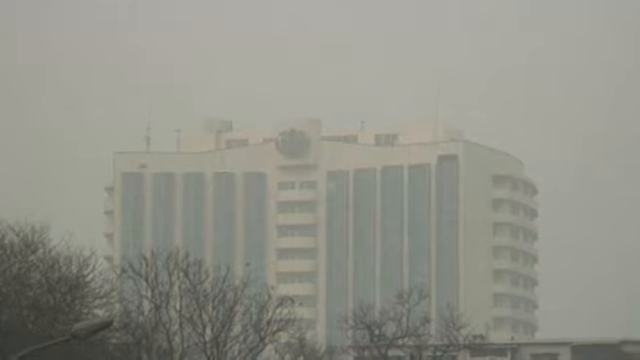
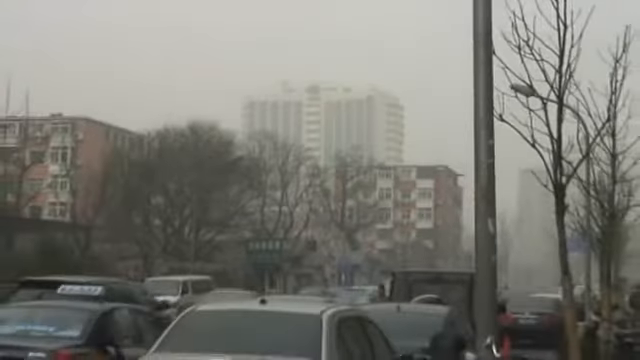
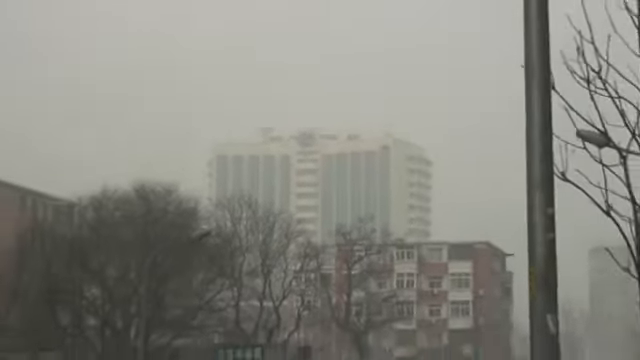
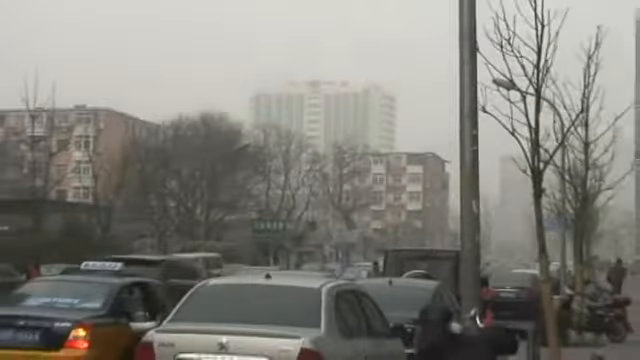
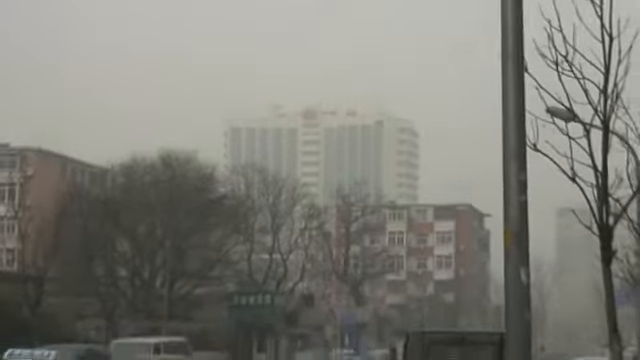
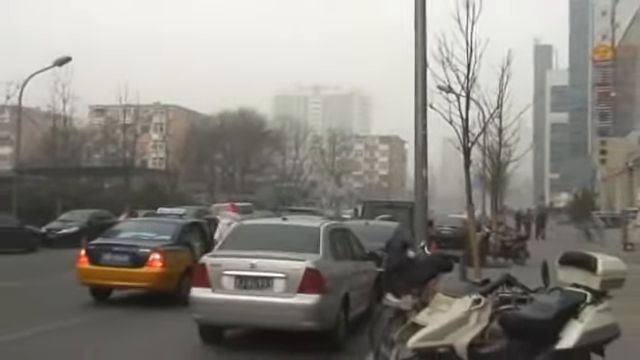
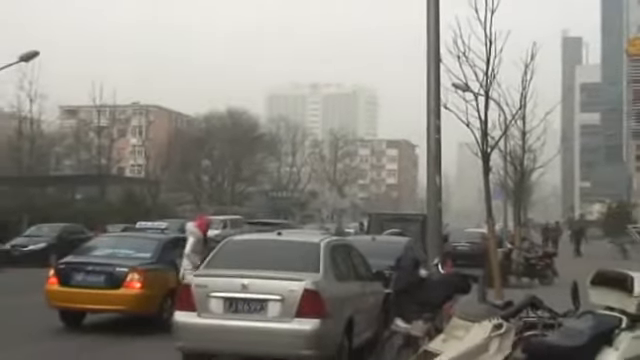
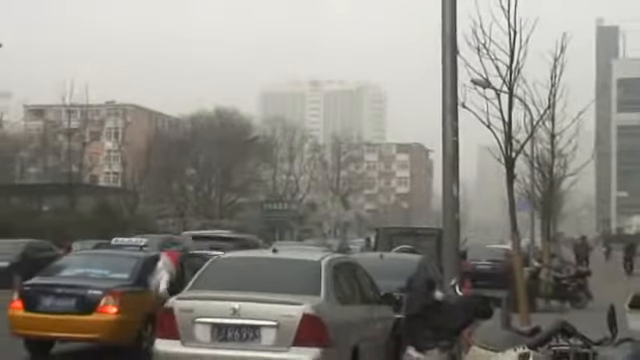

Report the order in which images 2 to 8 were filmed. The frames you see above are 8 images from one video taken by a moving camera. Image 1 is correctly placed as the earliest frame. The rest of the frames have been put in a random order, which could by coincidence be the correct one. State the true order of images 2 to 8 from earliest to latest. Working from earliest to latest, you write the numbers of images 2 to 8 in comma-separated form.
3, 5, 2, 4, 8, 7, 6
